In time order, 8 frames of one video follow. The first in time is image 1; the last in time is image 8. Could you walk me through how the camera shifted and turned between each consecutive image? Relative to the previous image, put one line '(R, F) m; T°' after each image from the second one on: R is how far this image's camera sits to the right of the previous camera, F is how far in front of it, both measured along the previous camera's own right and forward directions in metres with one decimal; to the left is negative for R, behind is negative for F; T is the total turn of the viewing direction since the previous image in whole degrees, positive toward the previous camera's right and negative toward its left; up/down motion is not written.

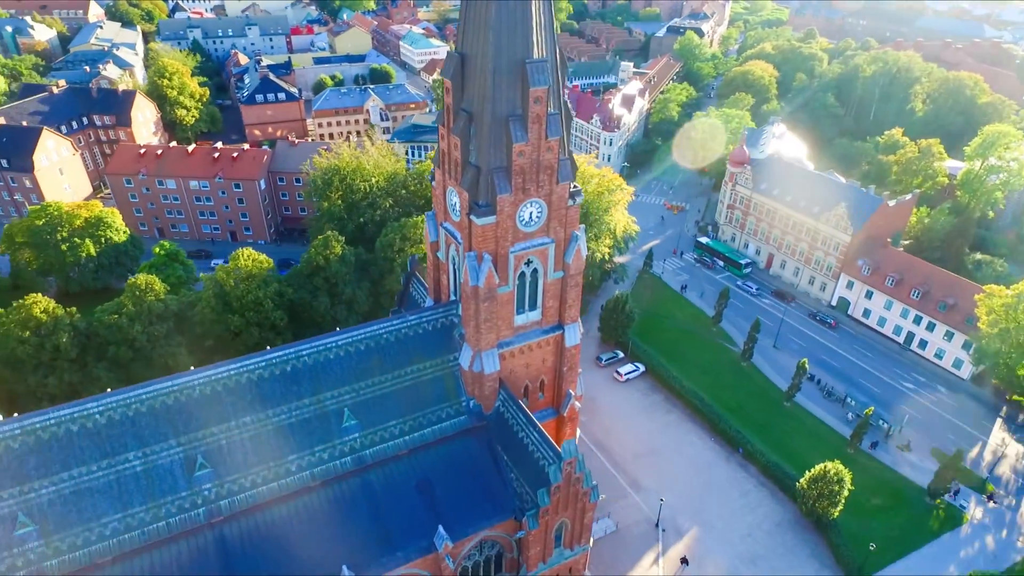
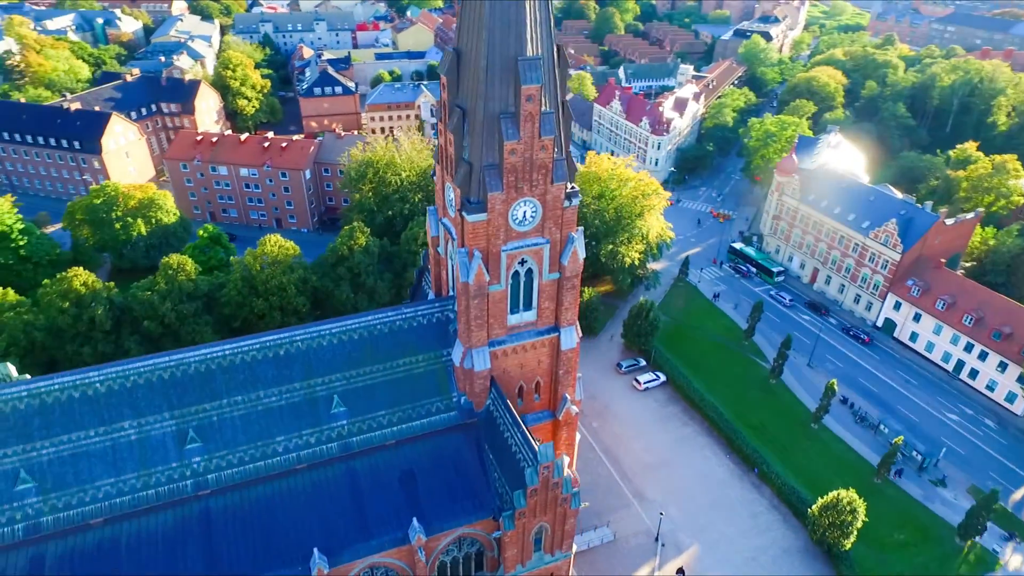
(+2.9, +0.3) m; -5°
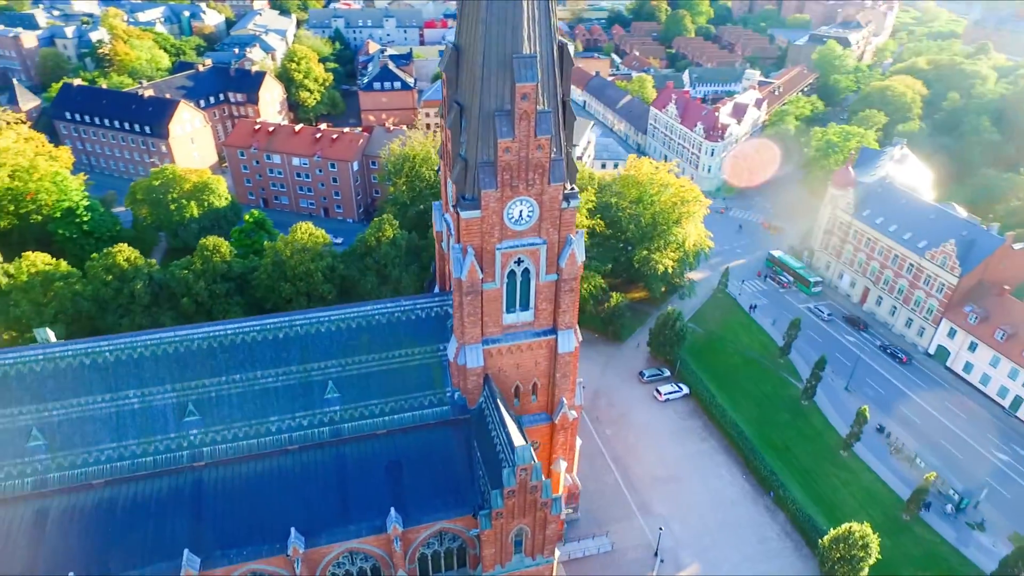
(+2.9, +0.3) m; -6°
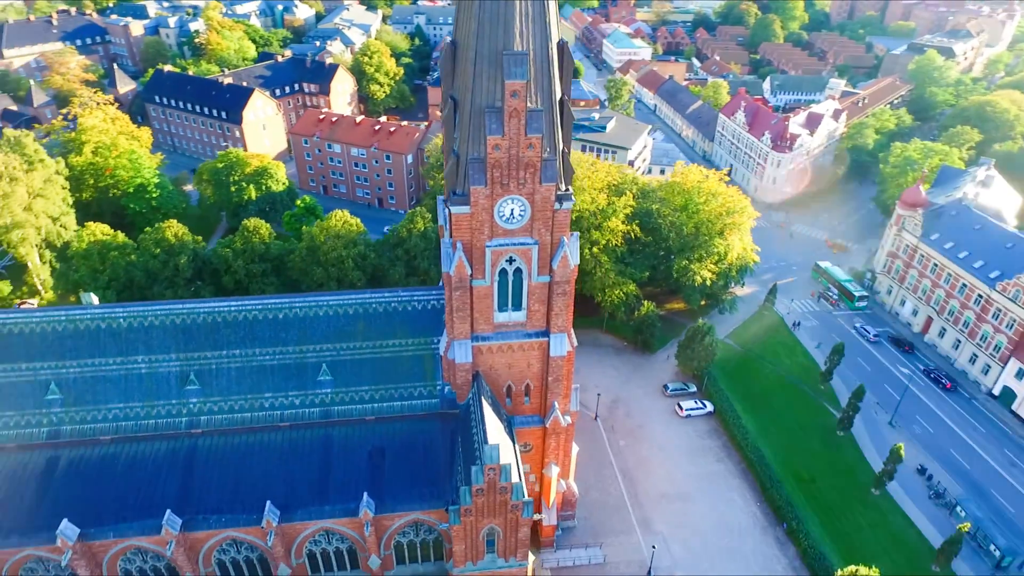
(+3.7, +0.4) m; -7°
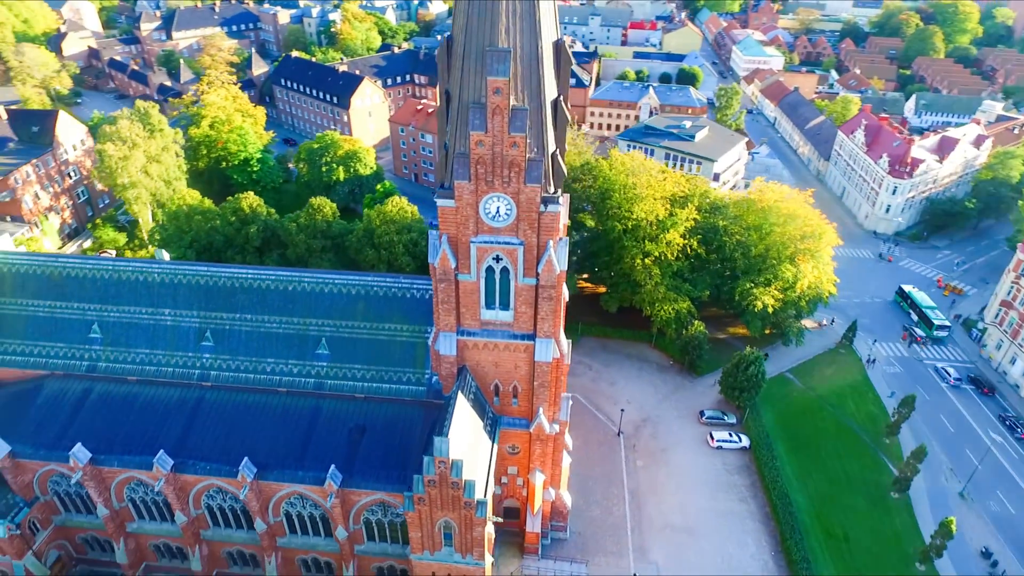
(+5.8, +0.8) m; -11°
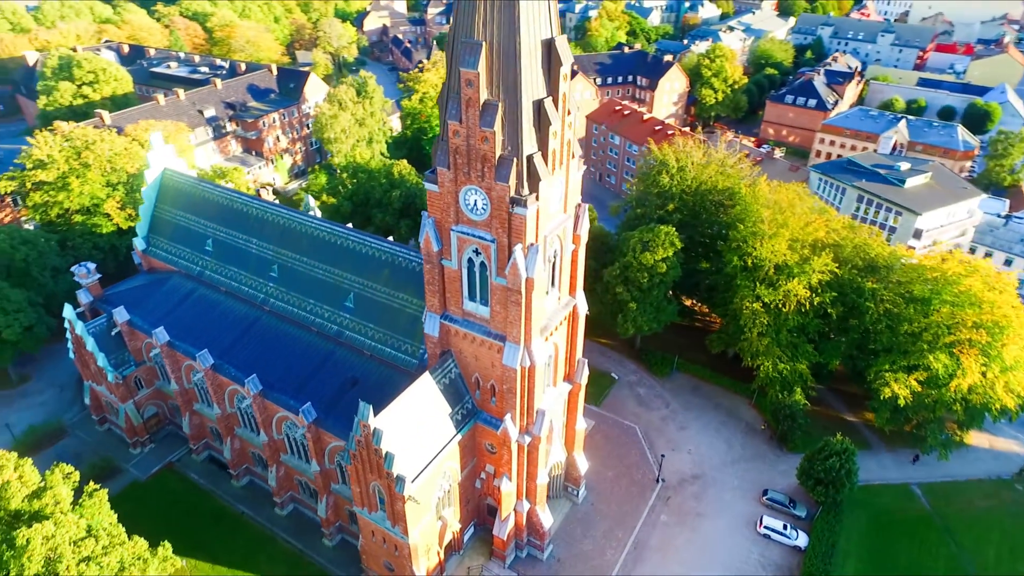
(+11.3, +2.7) m; -22°
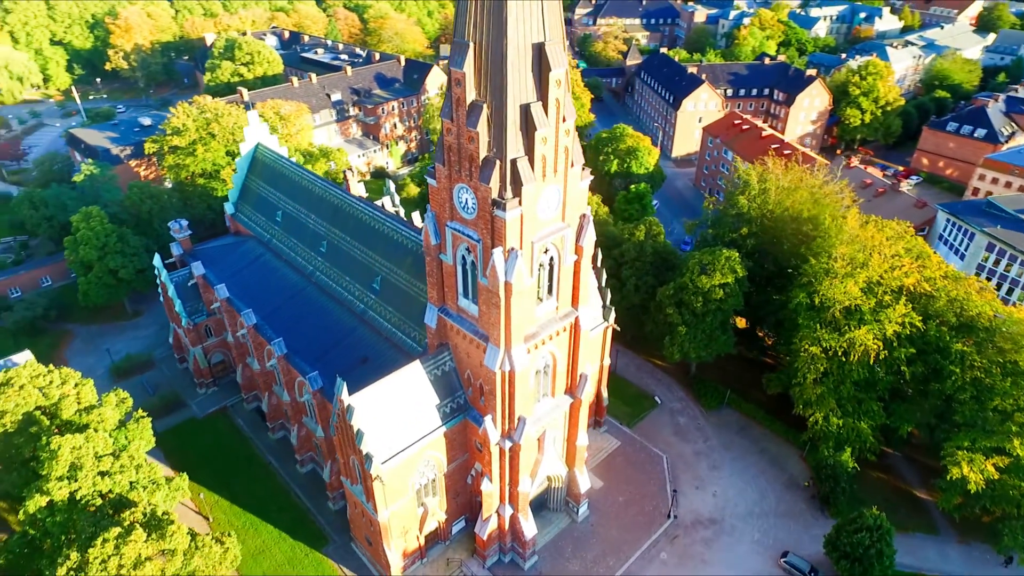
(+6.5, +0.9) m; -13°
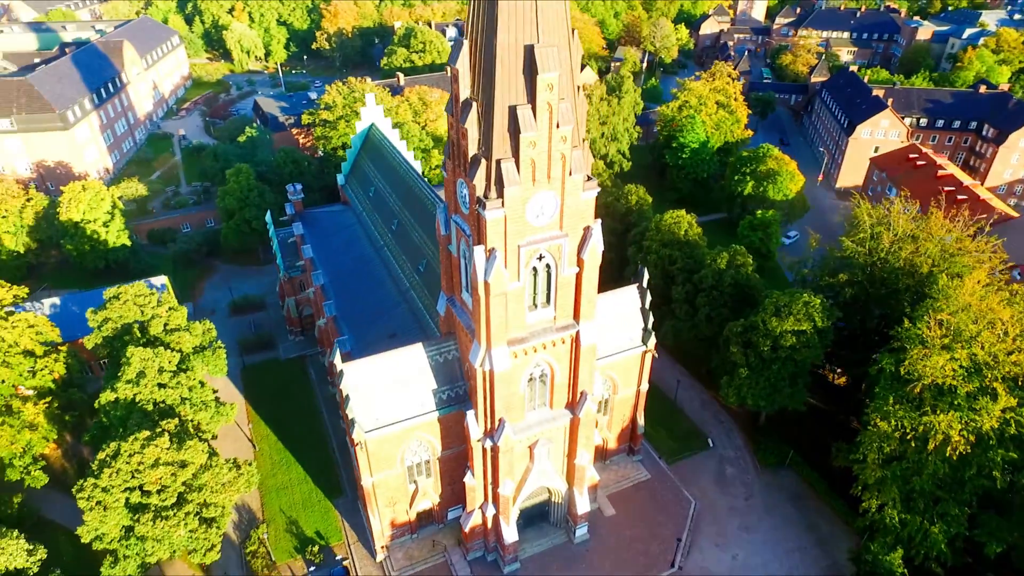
(+7.9, +1.3) m; -16°
